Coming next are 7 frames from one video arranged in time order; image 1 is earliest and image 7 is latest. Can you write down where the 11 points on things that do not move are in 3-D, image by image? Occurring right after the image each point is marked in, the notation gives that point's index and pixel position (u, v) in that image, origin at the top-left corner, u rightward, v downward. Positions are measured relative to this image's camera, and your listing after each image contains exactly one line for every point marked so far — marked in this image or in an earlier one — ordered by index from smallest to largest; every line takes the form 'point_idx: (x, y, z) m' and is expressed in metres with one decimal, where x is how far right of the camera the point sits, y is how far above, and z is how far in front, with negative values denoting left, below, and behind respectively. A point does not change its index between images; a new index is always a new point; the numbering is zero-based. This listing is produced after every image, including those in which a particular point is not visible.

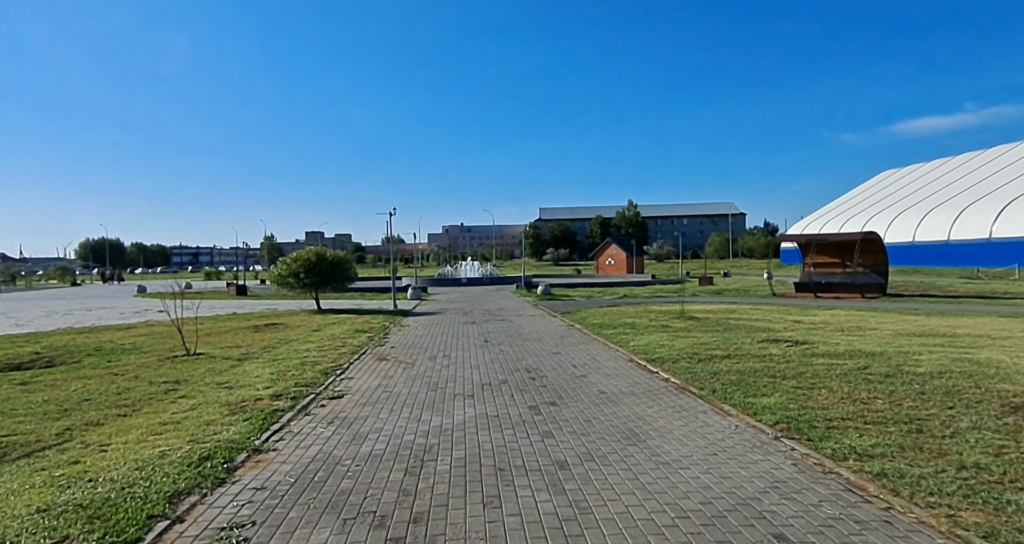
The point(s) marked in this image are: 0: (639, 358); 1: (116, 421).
0: (+2.2, -1.5, +9.3) m
1: (-4.5, -1.7, +6.1) m
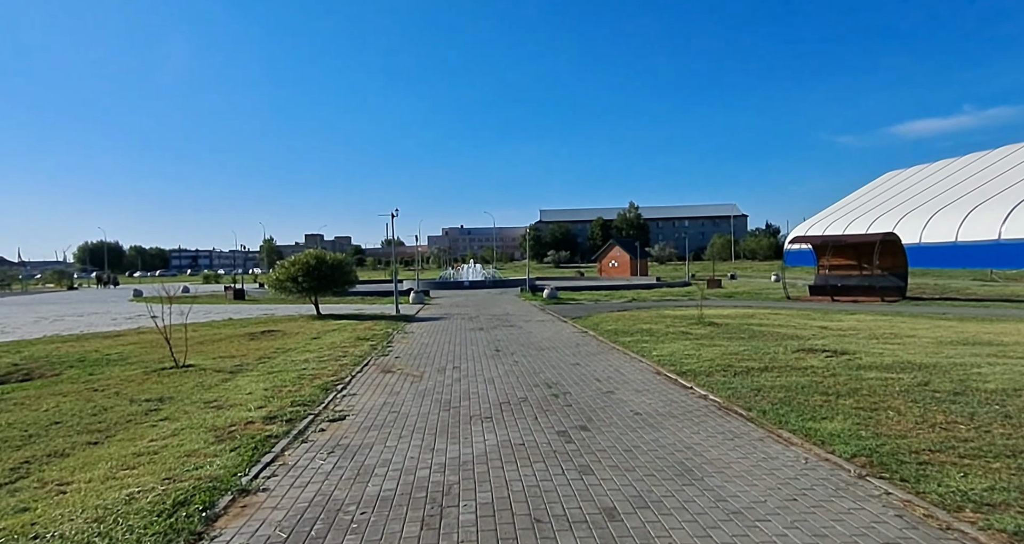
0: (+2.5, -1.6, +8.5) m
1: (-4.2, -1.8, +5.3) m
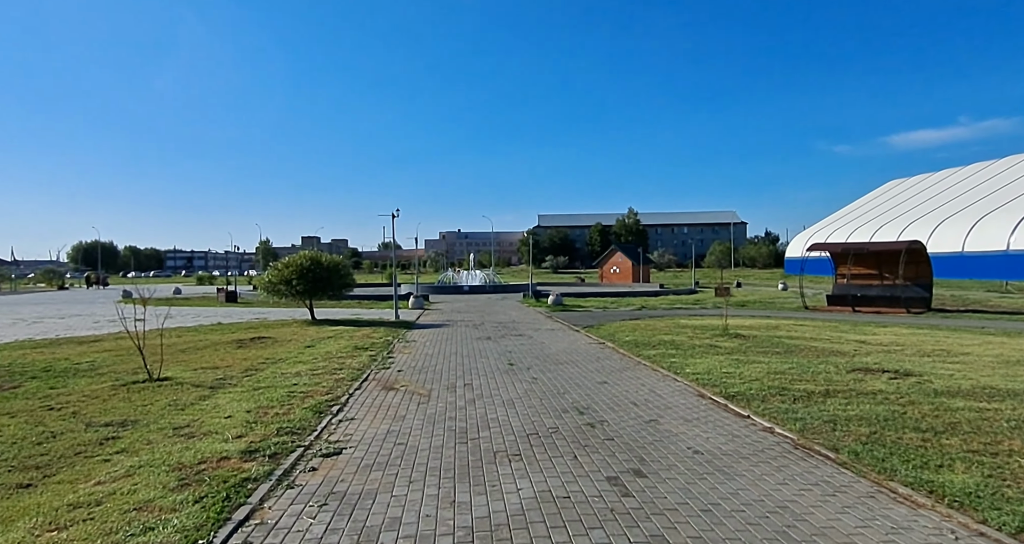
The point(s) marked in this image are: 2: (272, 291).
0: (+2.8, -1.7, +7.4) m
1: (-3.9, -1.8, +4.2) m
2: (-8.9, -0.7, +19.8) m
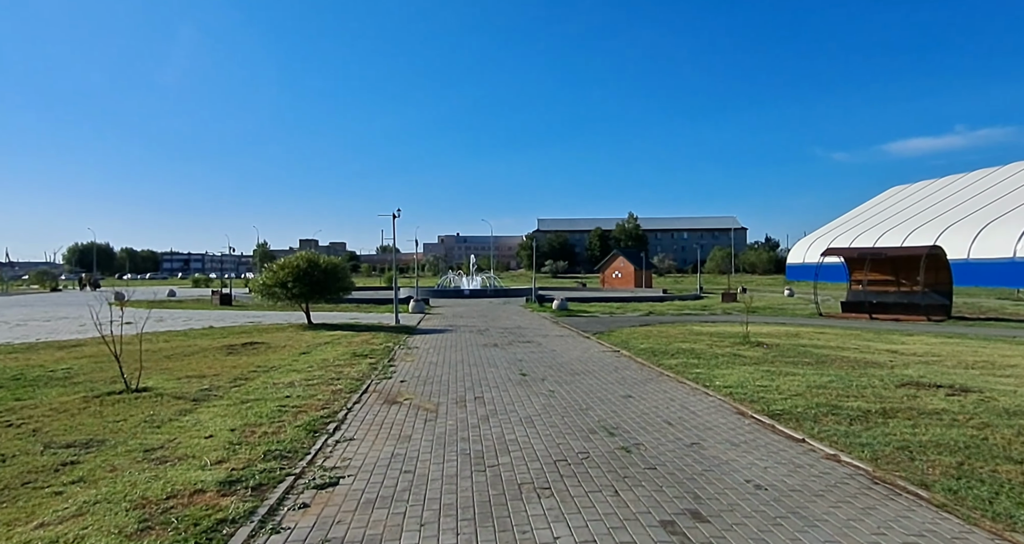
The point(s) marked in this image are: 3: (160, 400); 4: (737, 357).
0: (+3.0, -1.7, +6.7) m
1: (-3.7, -1.7, +3.4) m
2: (-8.7, -0.8, +19.0) m
3: (-4.9, -1.8, +7.5) m
4: (+4.6, -1.7, +11.0) m
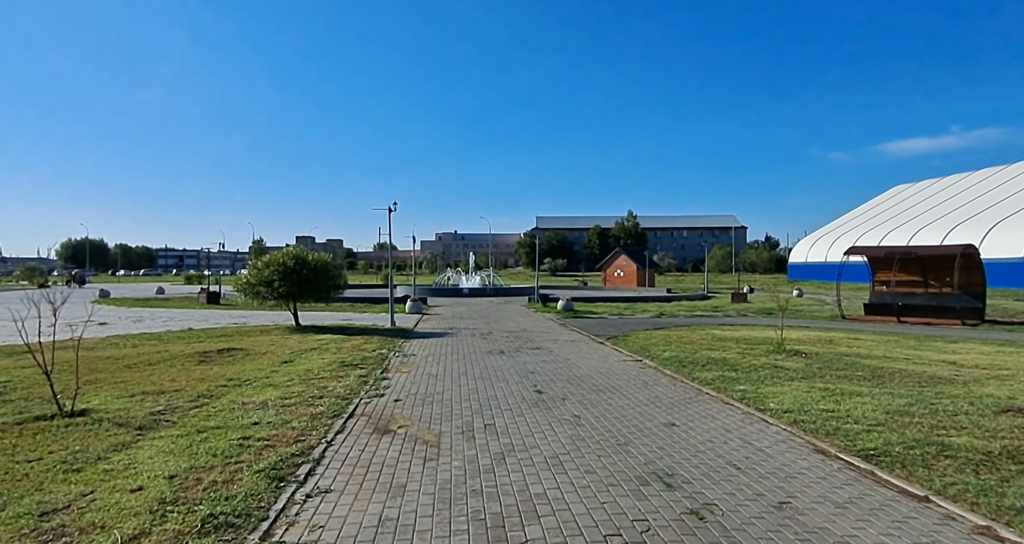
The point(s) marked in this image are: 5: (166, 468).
0: (+3.2, -1.7, +5.3) m
1: (-3.5, -1.7, +2.0) m
2: (-8.5, -0.7, +17.6) m
3: (-4.7, -1.8, +6.1) m
4: (+4.8, -1.8, +9.7) m
5: (-3.1, -1.8, +4.9) m
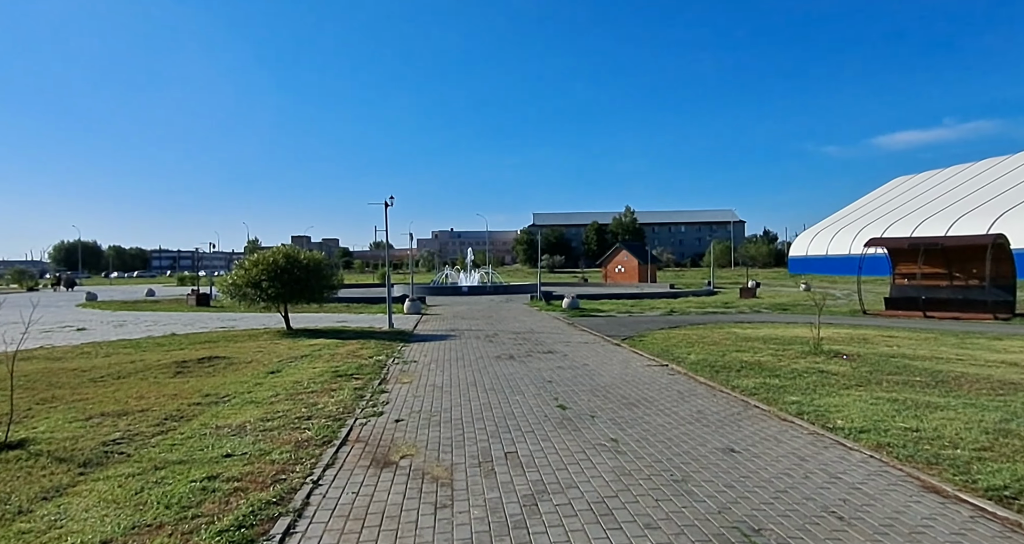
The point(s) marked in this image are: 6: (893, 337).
0: (+3.5, -1.7, +4.2) m
1: (-3.2, -1.8, +0.9) m
2: (-8.4, -0.7, +16.4) m
3: (-4.5, -1.8, +5.0) m
4: (+5.0, -1.6, +8.6) m
5: (-2.9, -1.8, +3.8) m
6: (+9.3, -1.6, +13.2) m
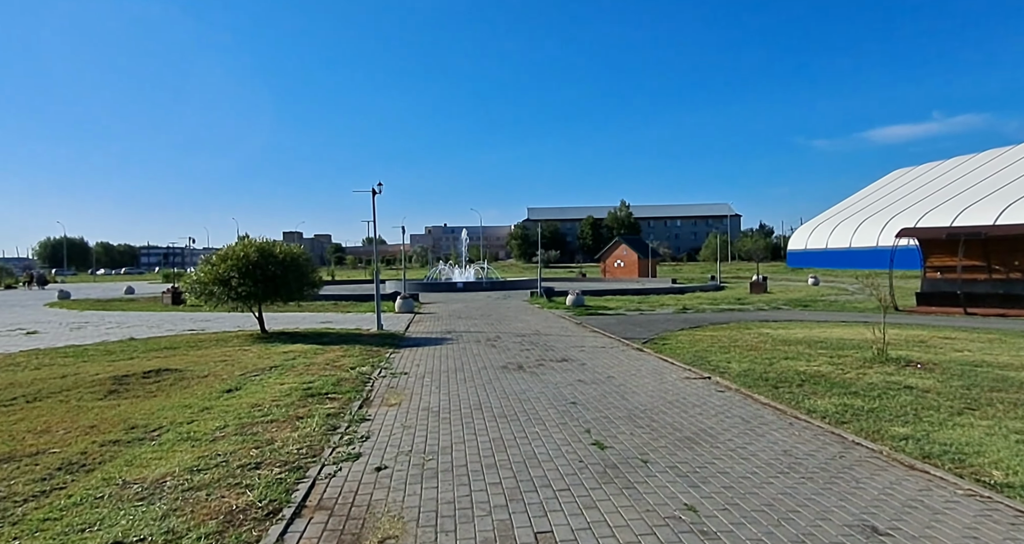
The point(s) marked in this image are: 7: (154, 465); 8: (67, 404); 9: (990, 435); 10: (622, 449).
0: (+3.7, -1.6, +2.5) m
1: (-2.9, -1.8, -0.9) m
2: (-8.3, -0.6, +14.6) m
3: (-4.2, -1.8, +3.2) m
4: (+5.2, -1.5, +6.9) m
5: (-2.6, -1.8, +2.0) m
6: (+9.5, -1.4, +11.5) m
7: (-3.3, -1.7, +4.9) m
8: (-5.9, -1.8, +7.2) m
9: (+4.7, -1.6, +5.3) m
10: (+1.0, -1.7, +5.2) m
